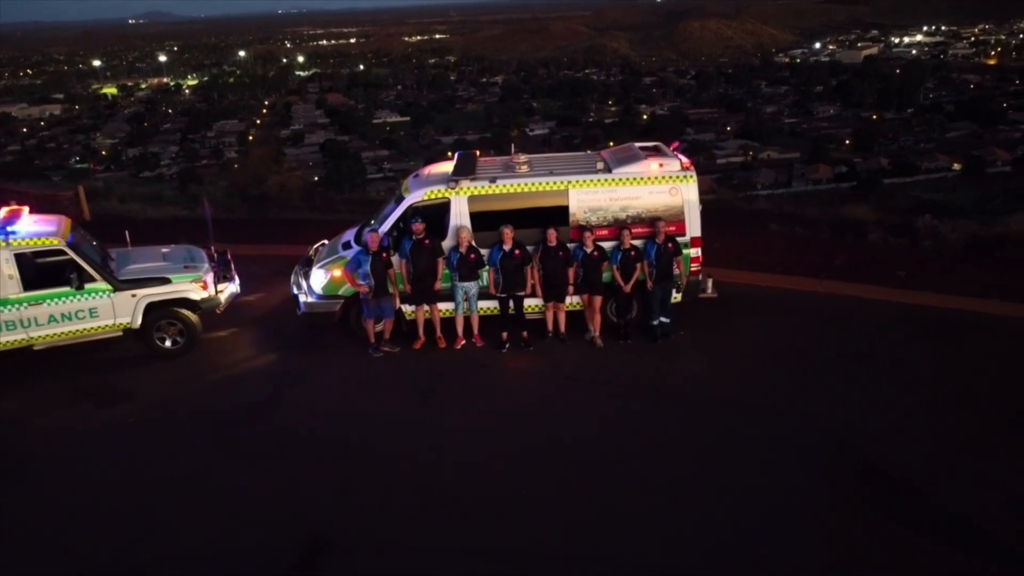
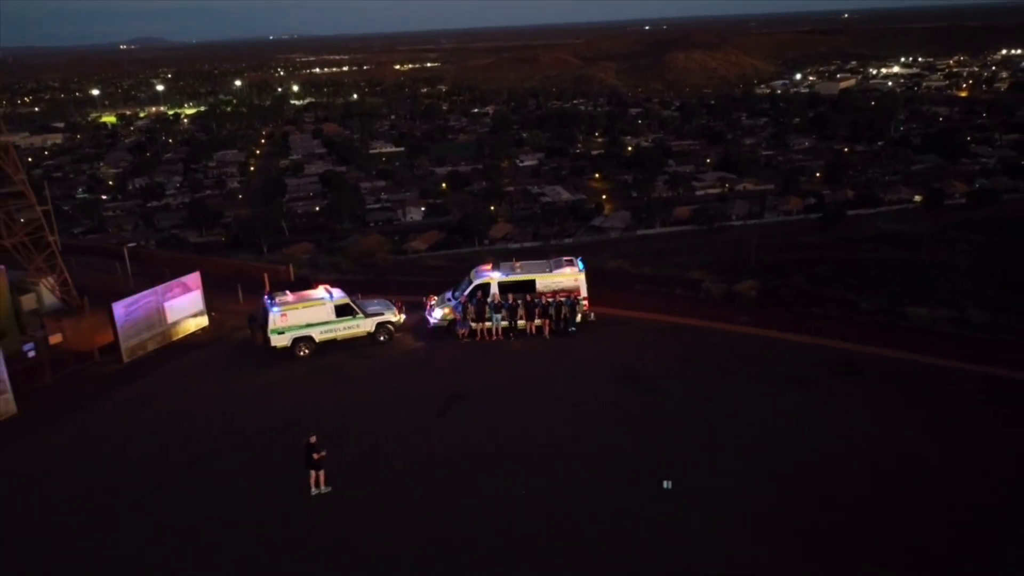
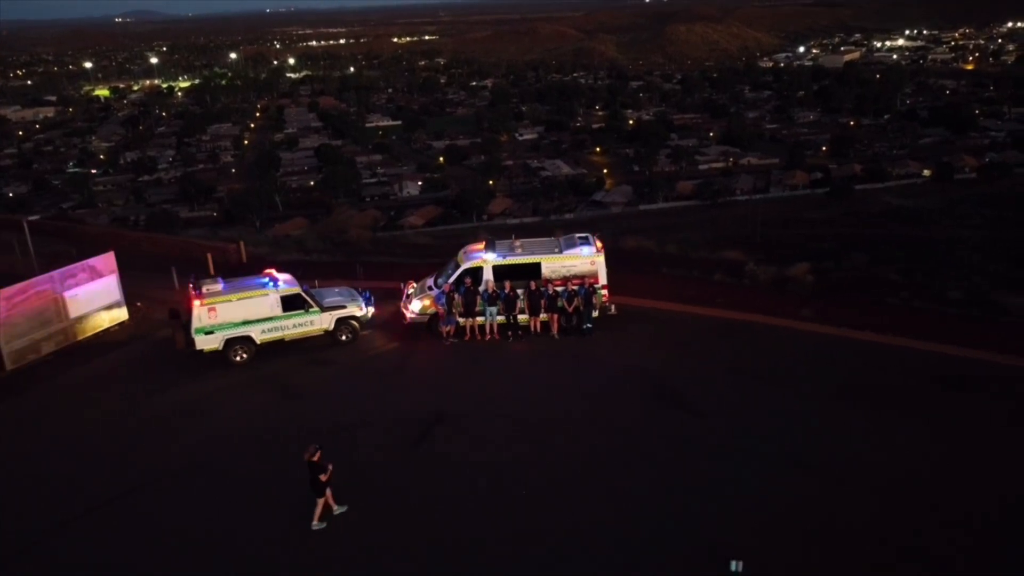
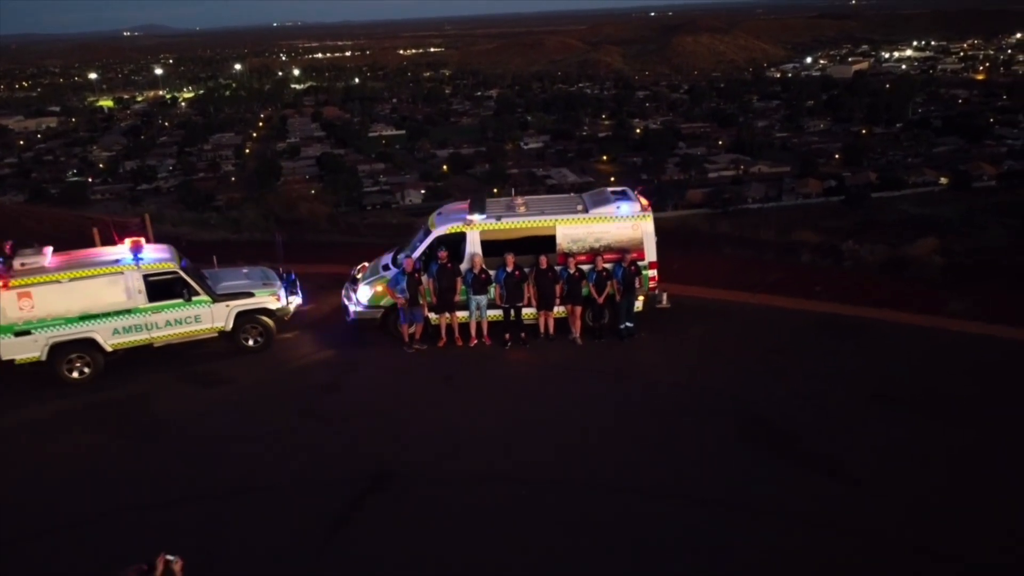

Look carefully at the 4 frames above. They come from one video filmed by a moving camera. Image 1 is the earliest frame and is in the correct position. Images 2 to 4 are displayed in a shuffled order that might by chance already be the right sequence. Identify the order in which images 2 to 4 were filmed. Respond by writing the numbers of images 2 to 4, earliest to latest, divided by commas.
4, 3, 2
